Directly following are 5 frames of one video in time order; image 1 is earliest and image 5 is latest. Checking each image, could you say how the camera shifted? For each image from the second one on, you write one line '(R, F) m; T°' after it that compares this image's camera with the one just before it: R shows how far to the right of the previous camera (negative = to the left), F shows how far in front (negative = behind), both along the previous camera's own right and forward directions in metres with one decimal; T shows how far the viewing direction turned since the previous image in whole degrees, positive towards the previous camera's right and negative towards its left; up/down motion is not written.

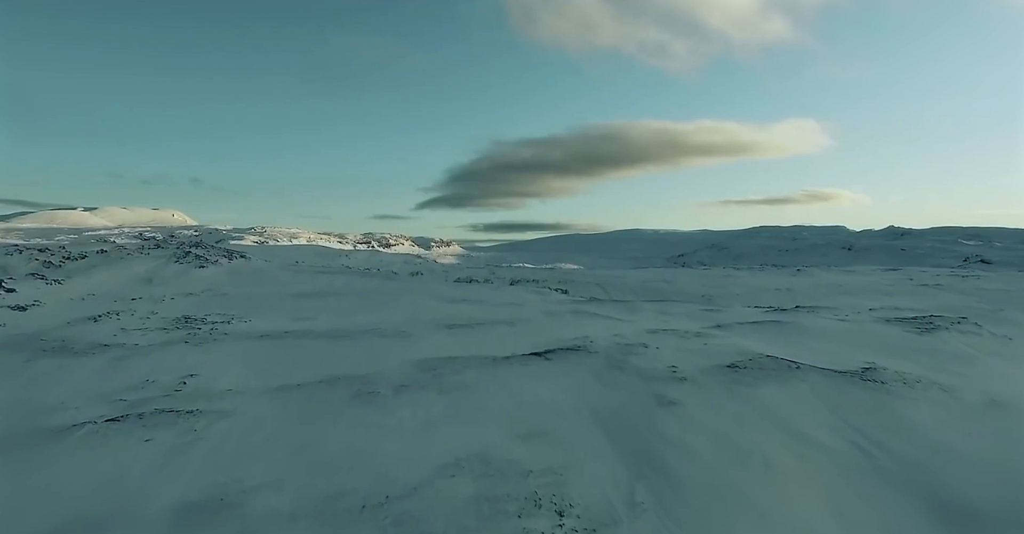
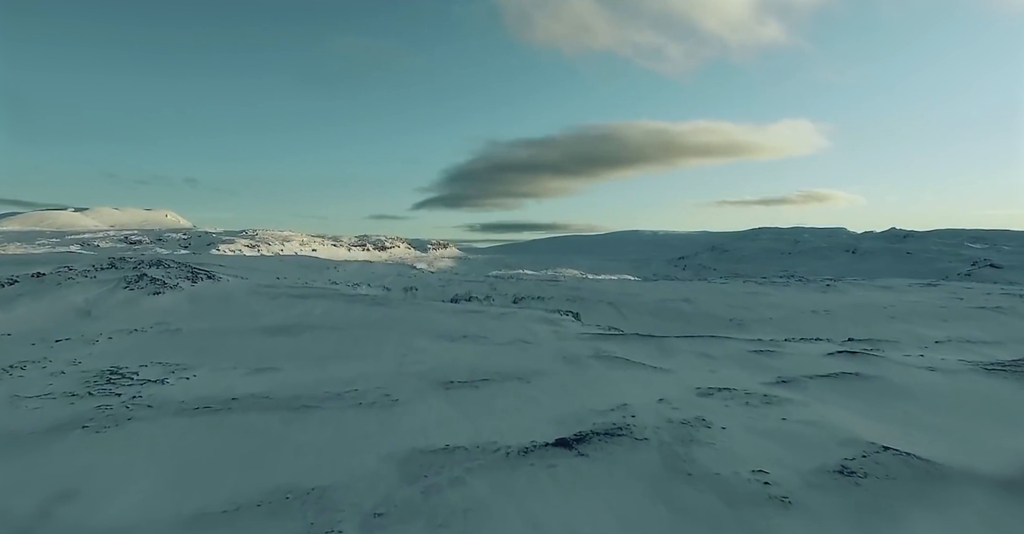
(-0.3, +2.6) m; 0°
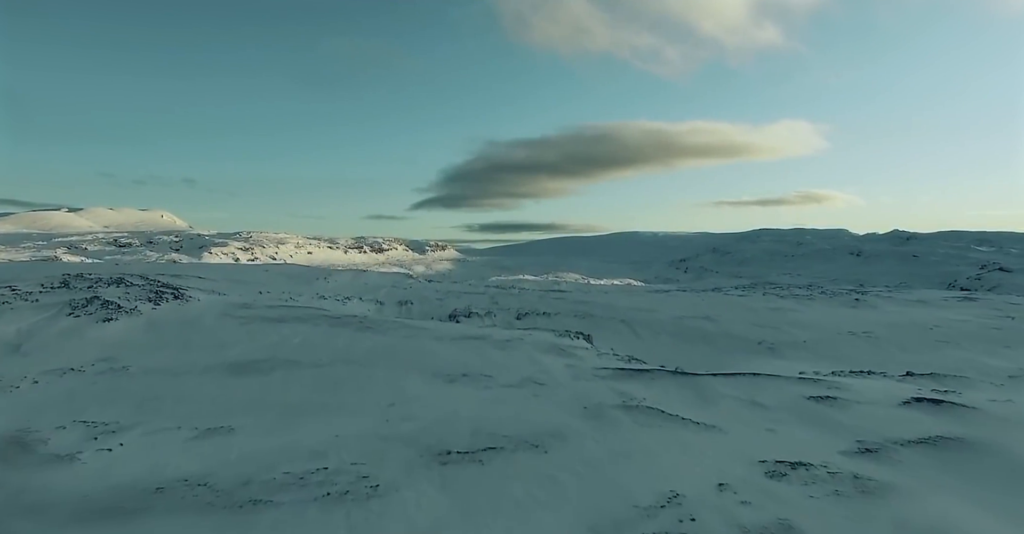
(-0.2, +2.1) m; 0°
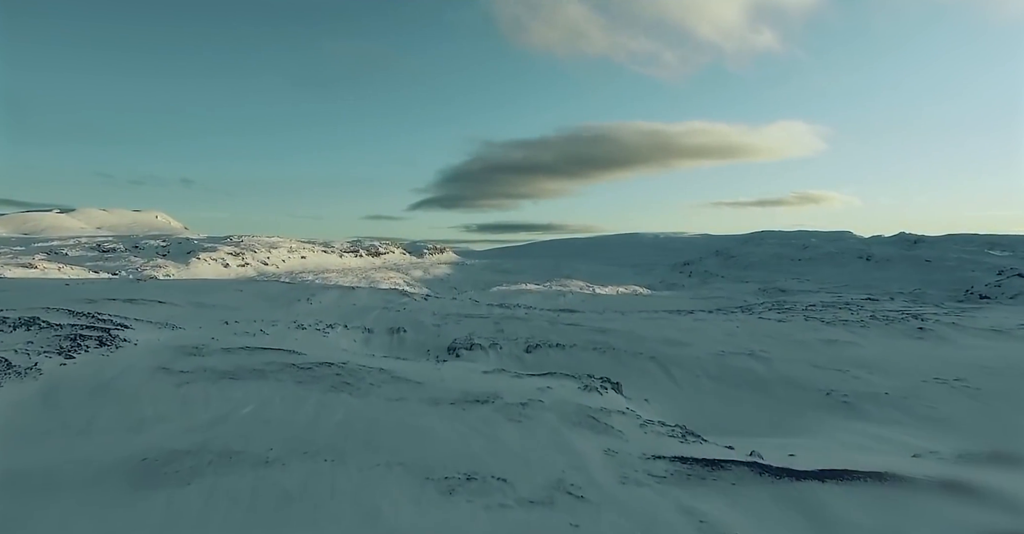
(-0.4, +3.6) m; 0°
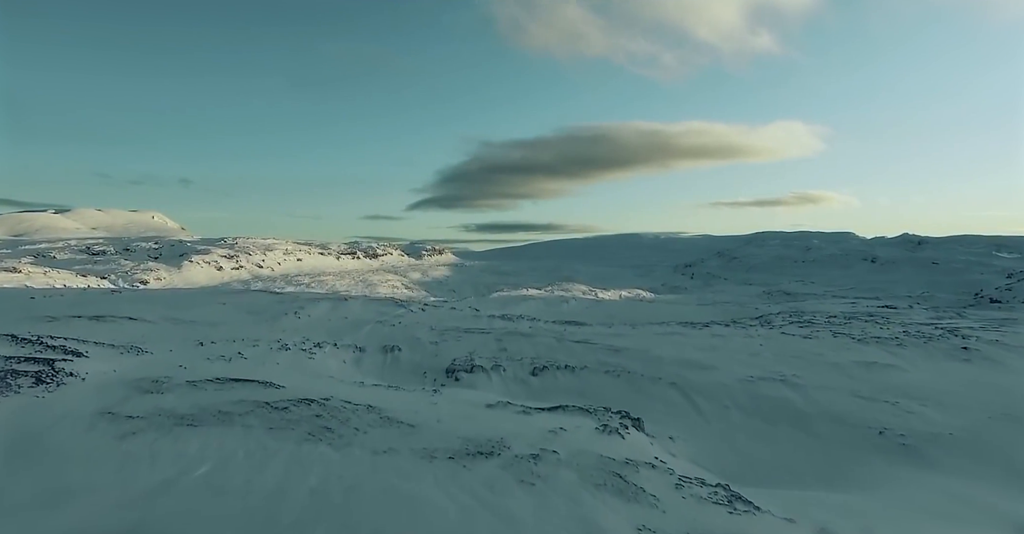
(-0.2, +2.0) m; 0°
